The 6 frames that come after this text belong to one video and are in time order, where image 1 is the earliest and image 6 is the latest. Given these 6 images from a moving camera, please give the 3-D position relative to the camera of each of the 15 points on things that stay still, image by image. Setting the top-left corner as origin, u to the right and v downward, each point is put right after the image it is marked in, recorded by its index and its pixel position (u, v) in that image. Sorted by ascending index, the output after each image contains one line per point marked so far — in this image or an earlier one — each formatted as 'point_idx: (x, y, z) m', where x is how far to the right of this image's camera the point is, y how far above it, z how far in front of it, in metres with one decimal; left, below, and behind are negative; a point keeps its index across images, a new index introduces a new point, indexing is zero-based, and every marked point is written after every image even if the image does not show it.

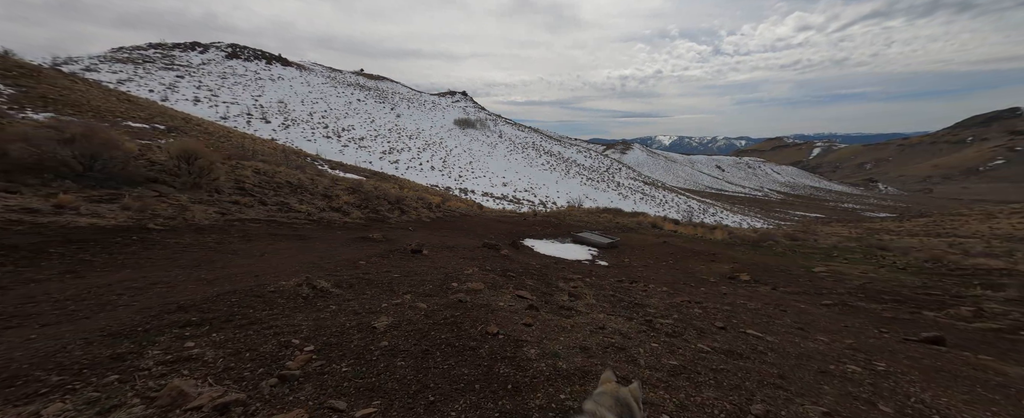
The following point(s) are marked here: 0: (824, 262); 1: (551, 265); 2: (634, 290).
0: (+10.8, -1.8, +12.4) m
1: (+0.8, -1.3, +8.1) m
2: (+2.0, -1.4, +6.2) m
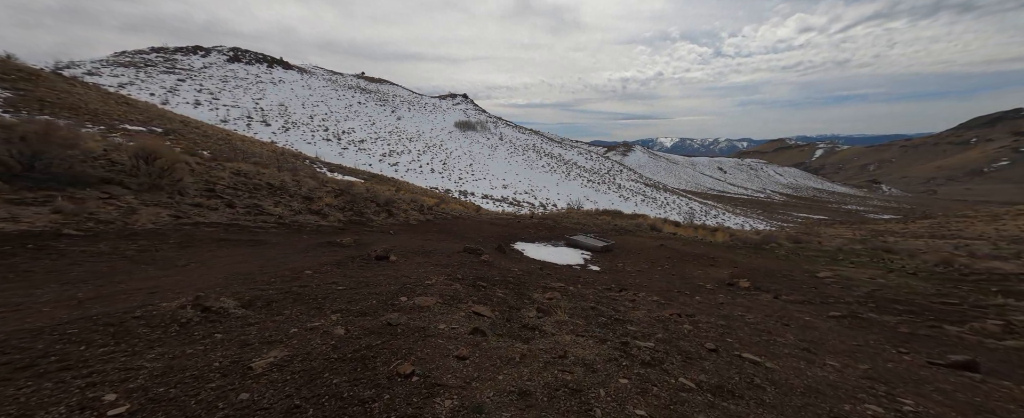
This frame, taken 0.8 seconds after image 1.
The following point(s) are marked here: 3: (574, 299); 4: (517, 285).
0: (+10.5, -1.9, +11.9) m
1: (+0.4, -1.4, +7.5) m
2: (+1.7, -1.5, +5.6) m
3: (+0.9, -1.3, +5.1) m
4: (+0.1, -1.2, +5.4) m
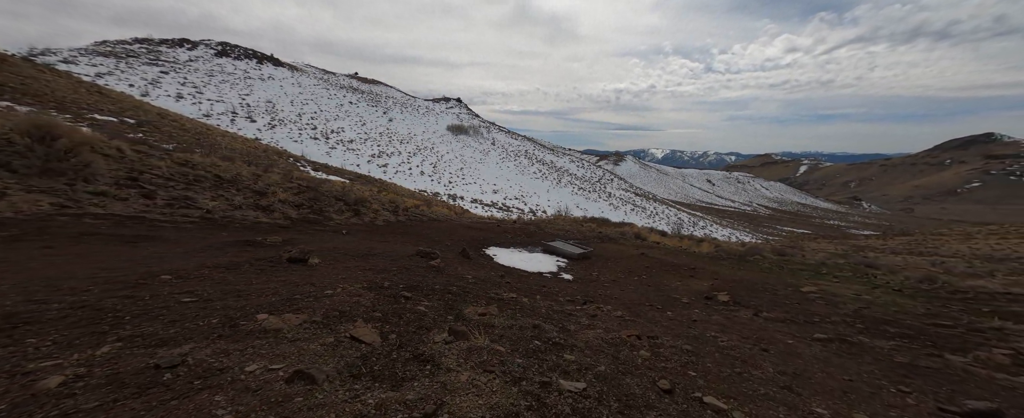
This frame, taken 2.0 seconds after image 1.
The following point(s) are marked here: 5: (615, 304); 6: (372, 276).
0: (+9.5, -2.2, +11.3) m
1: (-0.4, -1.4, +6.7) m
2: (+0.9, -1.5, +4.9) m
3: (+0.1, -1.3, +4.3) m
4: (-0.7, -1.1, +4.6) m
5: (+2.0, -1.8, +6.8) m
6: (-1.9, -0.9, +4.8) m
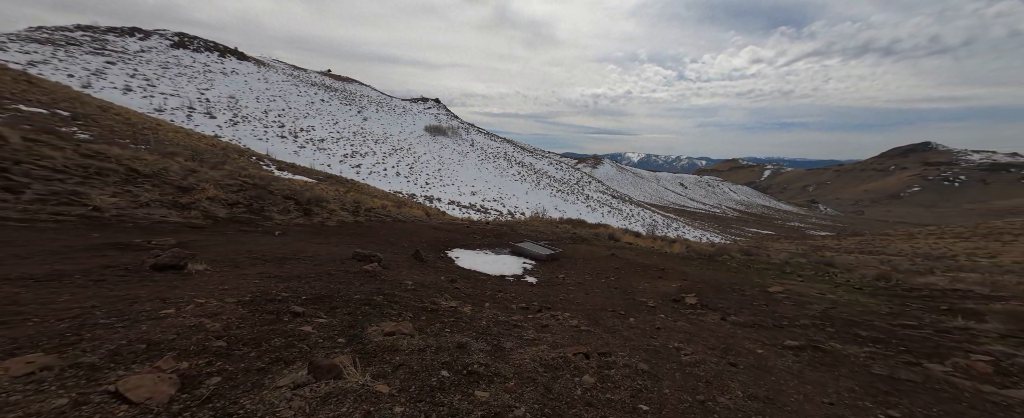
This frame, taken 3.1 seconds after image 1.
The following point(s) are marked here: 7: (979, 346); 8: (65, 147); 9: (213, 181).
0: (+8.3, -2.2, +11.1) m
1: (-1.3, -1.3, +6.0) m
2: (+0.1, -1.4, +4.1) m
3: (-0.6, -1.2, +3.5) m
4: (-1.5, -1.1, +3.8) m
5: (+1.1, -1.7, +6.2) m
6: (-2.6, -0.8, +3.9) m
7: (+6.7, -2.0, +5.1) m
8: (-12.0, +1.7, +9.4) m
9: (-10.3, +1.0, +12.3) m
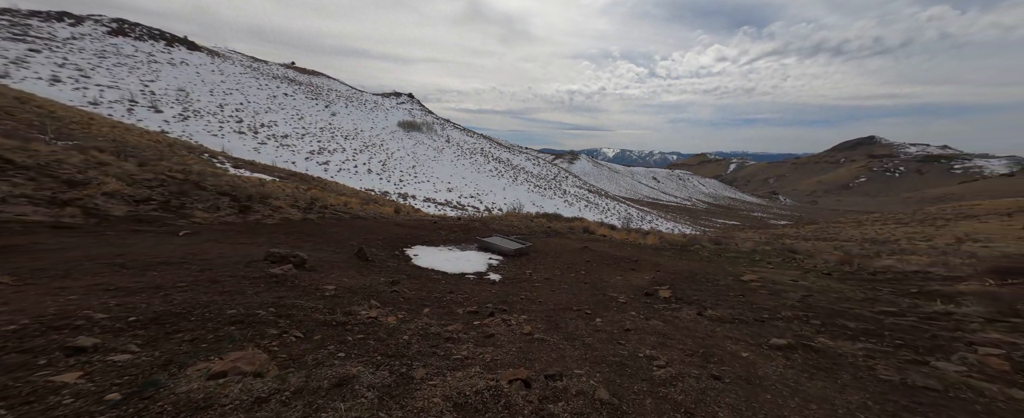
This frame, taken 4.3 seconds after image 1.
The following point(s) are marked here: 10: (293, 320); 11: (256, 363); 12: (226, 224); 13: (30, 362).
0: (+7.2, -1.7, +10.7) m
1: (-2.1, -1.1, +4.9) m
2: (-0.5, -1.2, +3.2) m
3: (-1.2, -1.1, +2.5) m
4: (-2.1, -0.9, +2.8) m
5: (+0.3, -1.5, +5.3) m
6: (-3.2, -0.7, +2.8) m
7: (+6.0, -1.6, +4.6) m
8: (-13.1, +1.7, +7.7) m
9: (-11.5, +1.0, +10.6) m
10: (-2.0, -1.0, +3.2) m
11: (-1.5, -0.9, +2.2) m
12: (-7.5, -0.4, +9.4) m
13: (-2.5, -0.8, +1.9) m
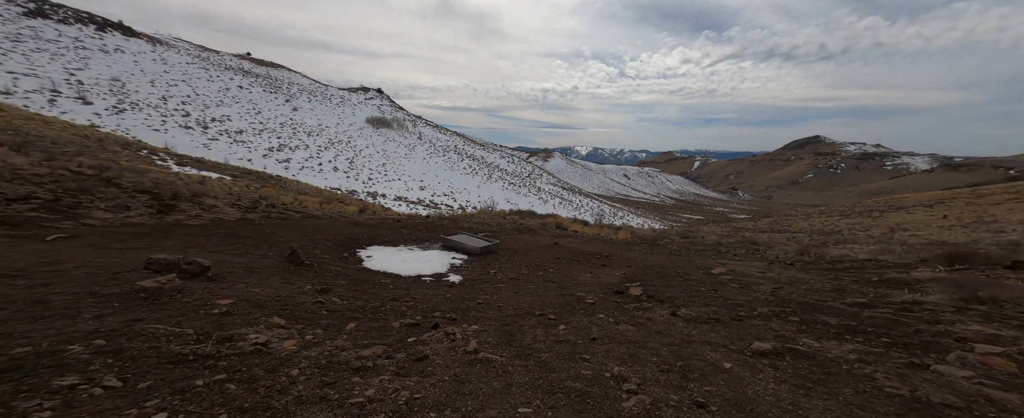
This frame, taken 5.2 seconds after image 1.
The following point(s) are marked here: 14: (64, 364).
0: (+6.1, -1.5, +10.5) m
1: (-2.7, -1.1, +4.0) m
2: (-1.0, -1.1, +2.4) m
3: (-1.7, -1.0, +1.6) m
4: (-2.5, -0.9, +1.8) m
5: (-0.3, -1.4, +4.5) m
6: (-3.7, -0.7, +1.7) m
7: (+5.4, -1.4, +4.3) m
8: (-13.9, +1.6, +5.8) m
9: (-12.5, +1.0, +8.9) m
10: (-2.5, -0.9, +2.2) m
11: (-1.9, -0.9, +1.2) m
12: (-8.5, -0.3, +8.0) m
13: (-2.9, -0.7, +0.9) m
14: (-2.6, -0.9, +2.1) m
